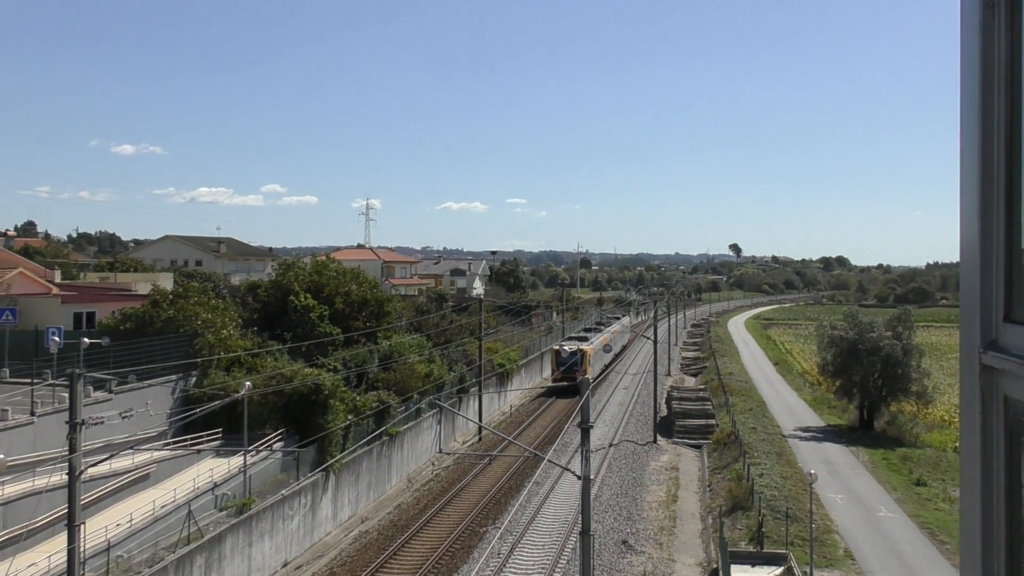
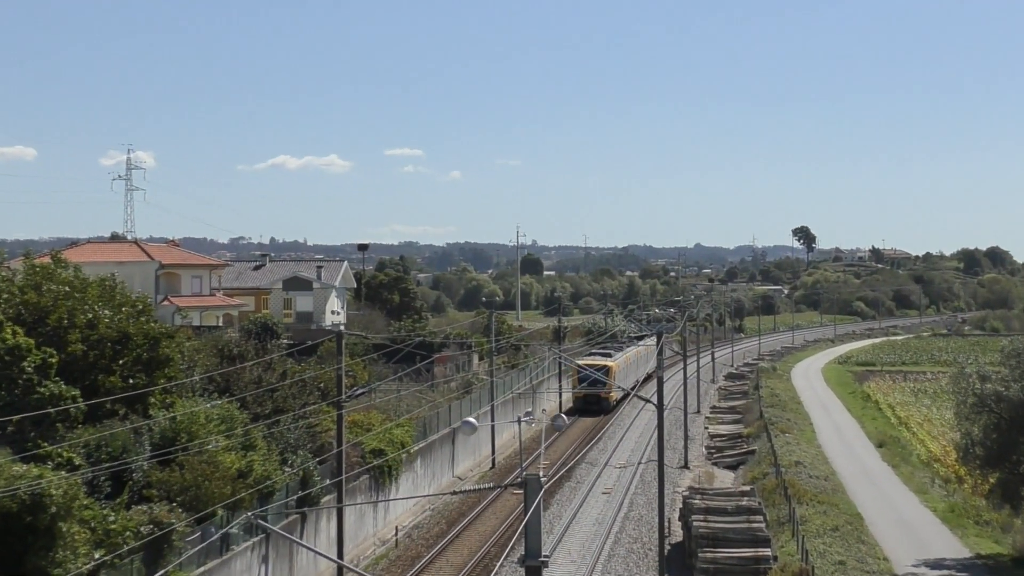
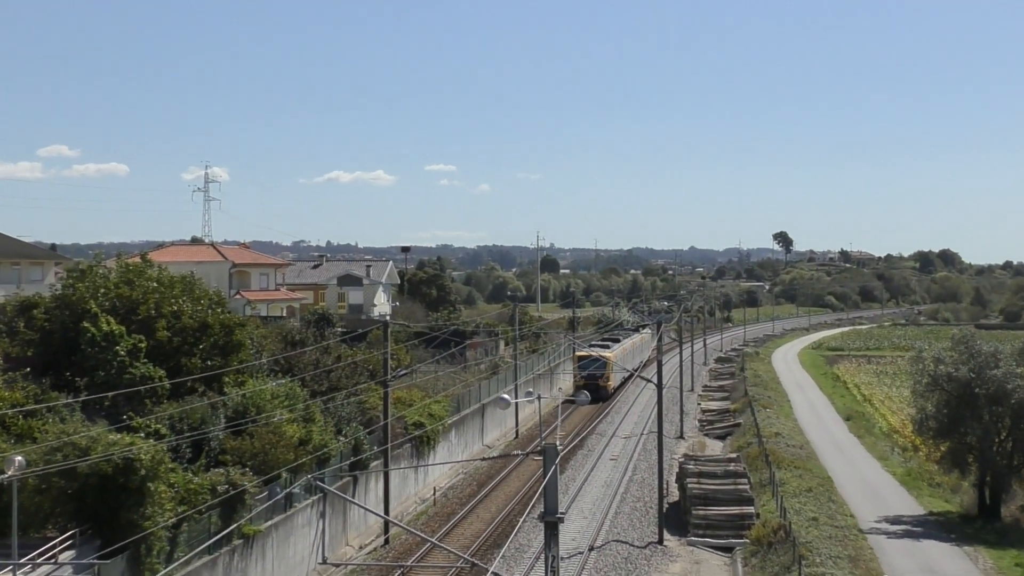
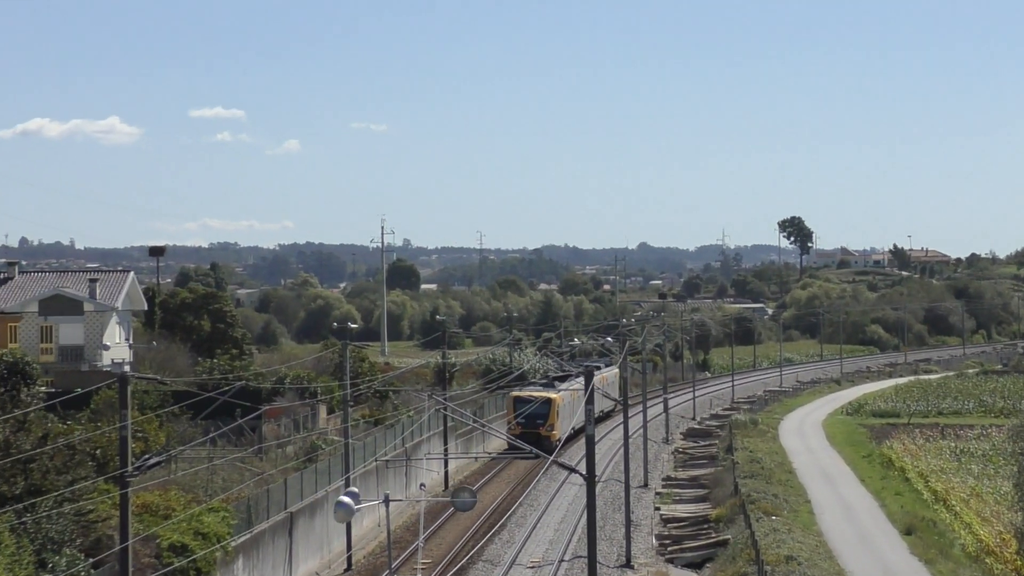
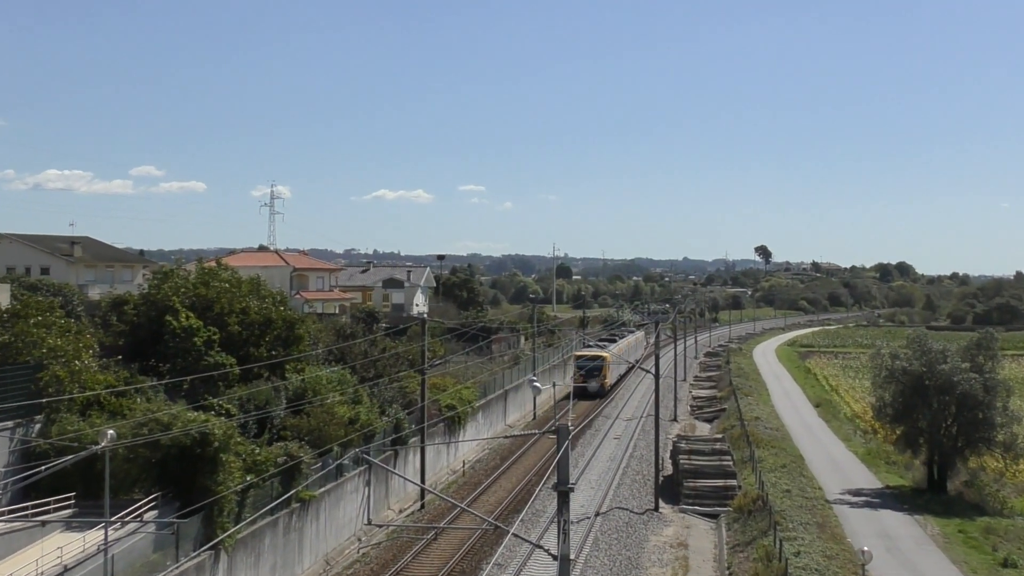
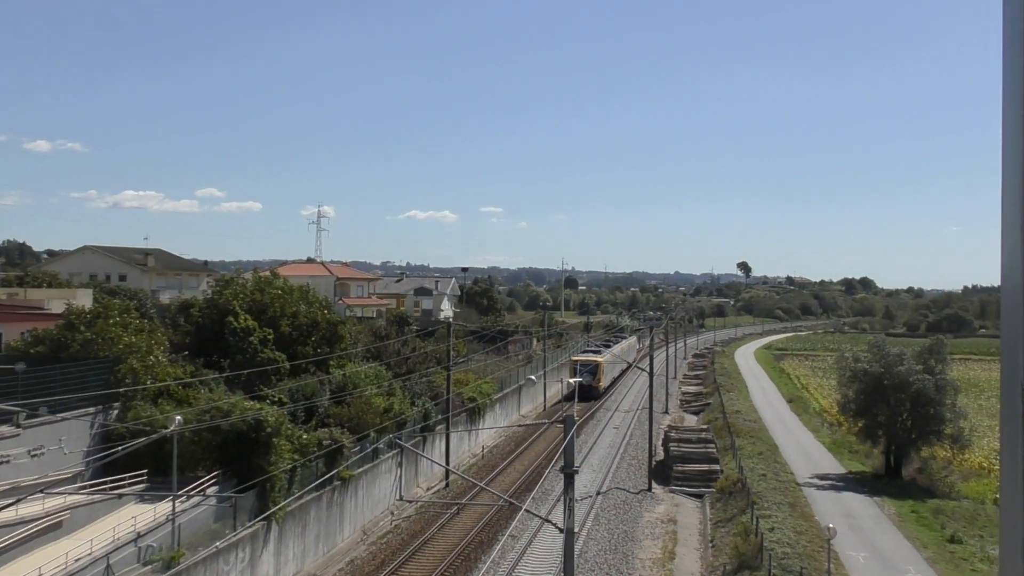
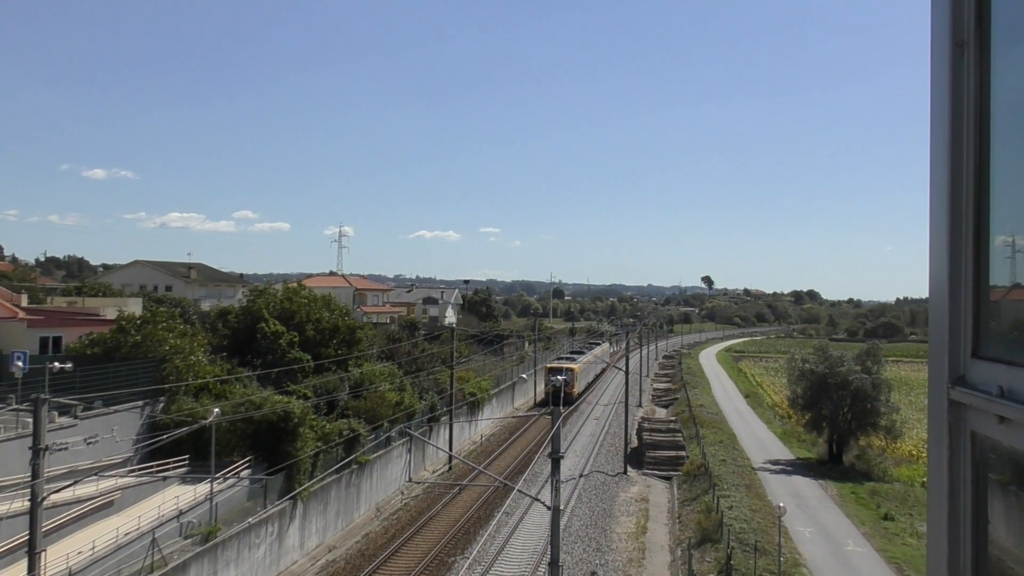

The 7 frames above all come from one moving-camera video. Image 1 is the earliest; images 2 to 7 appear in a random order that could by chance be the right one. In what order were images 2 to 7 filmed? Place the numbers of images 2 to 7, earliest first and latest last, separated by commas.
7, 6, 5, 3, 2, 4
